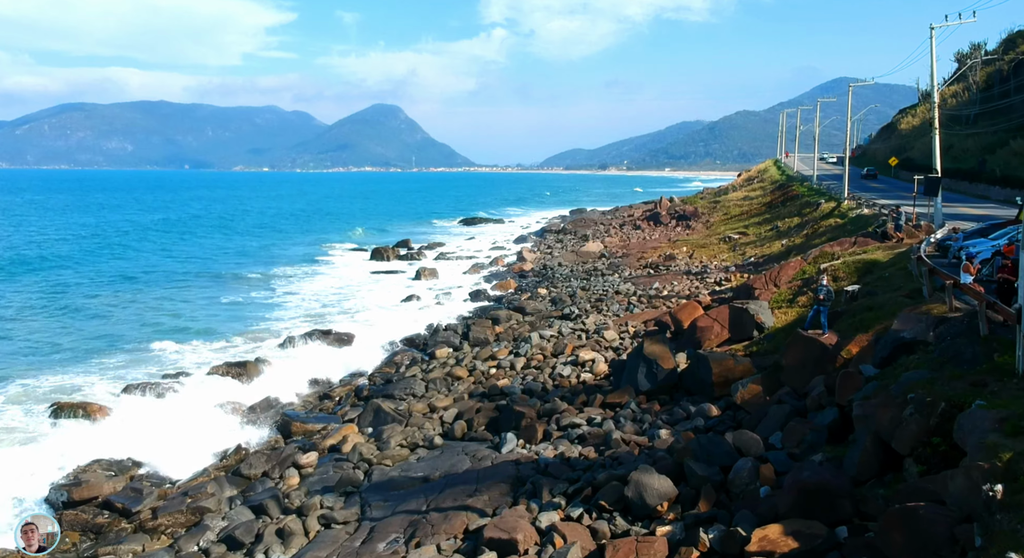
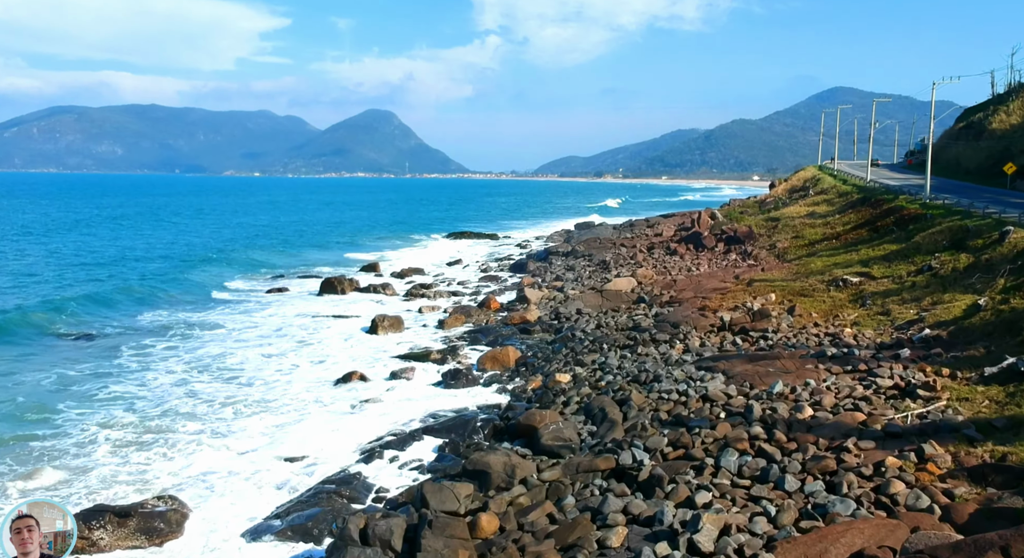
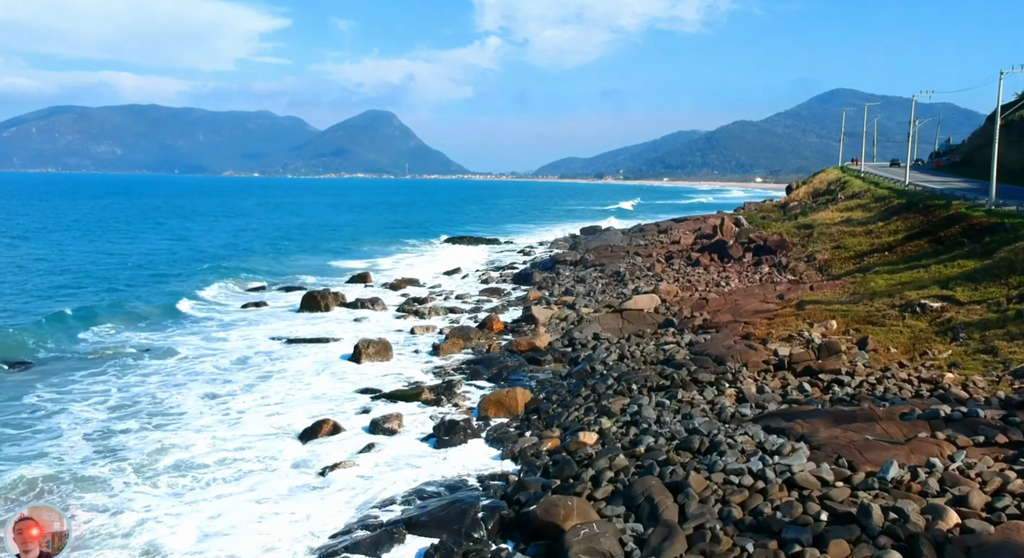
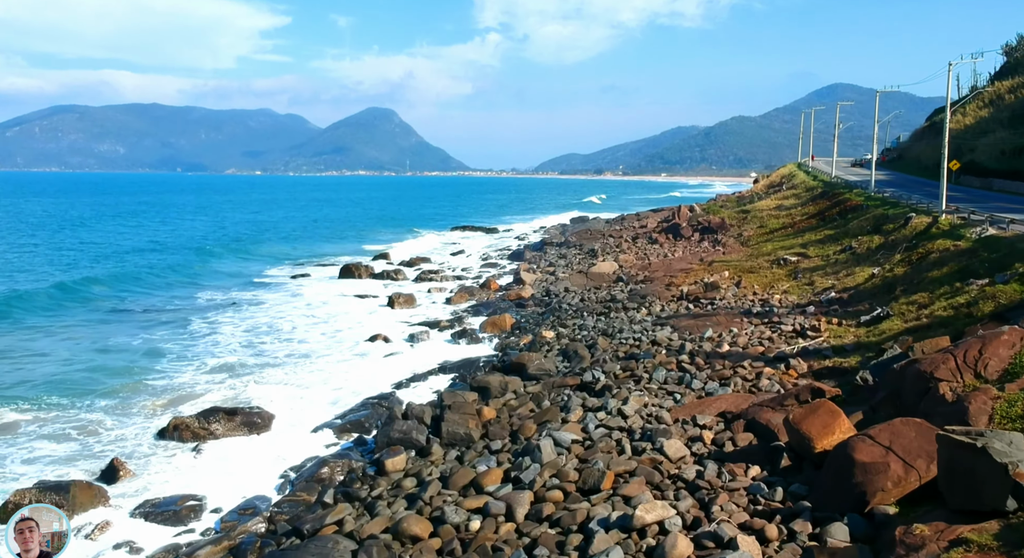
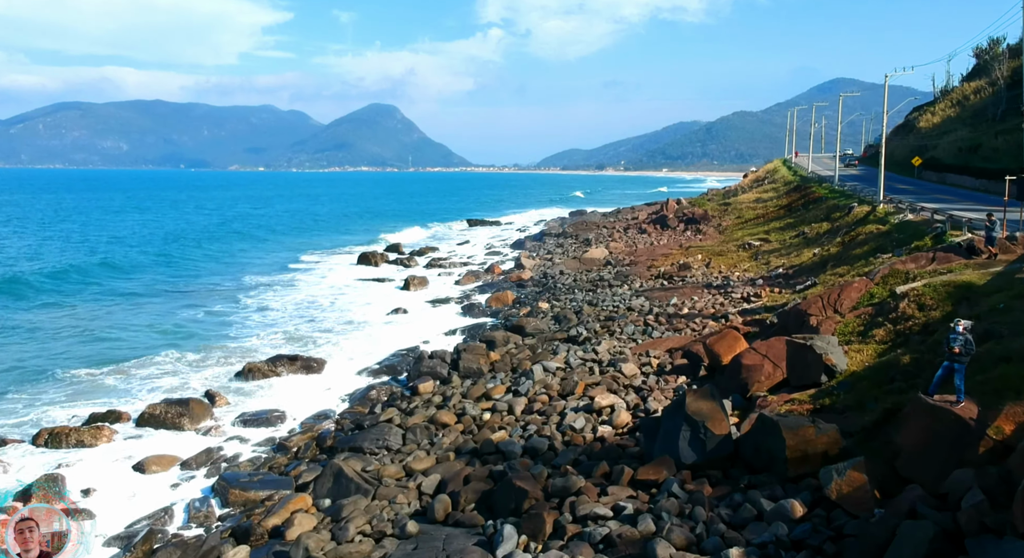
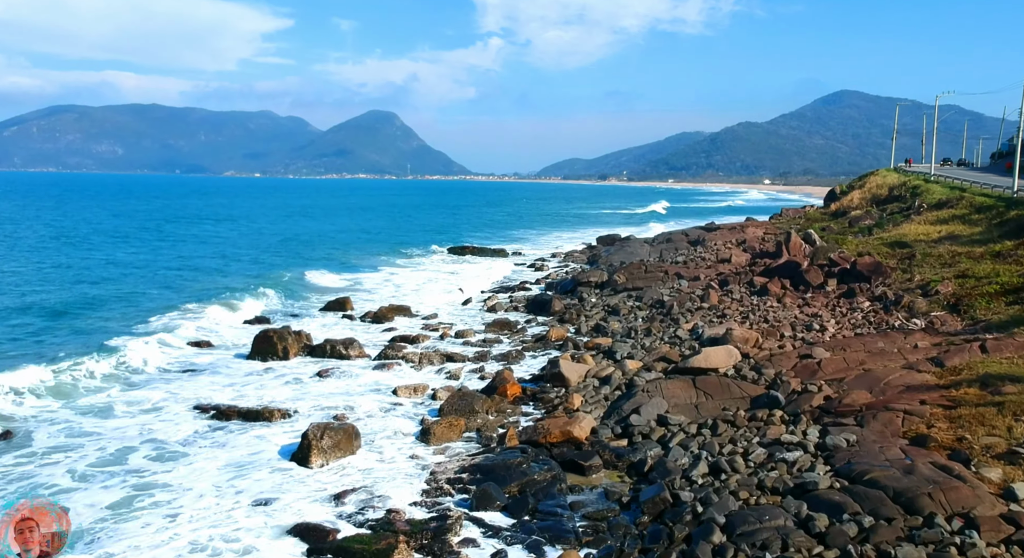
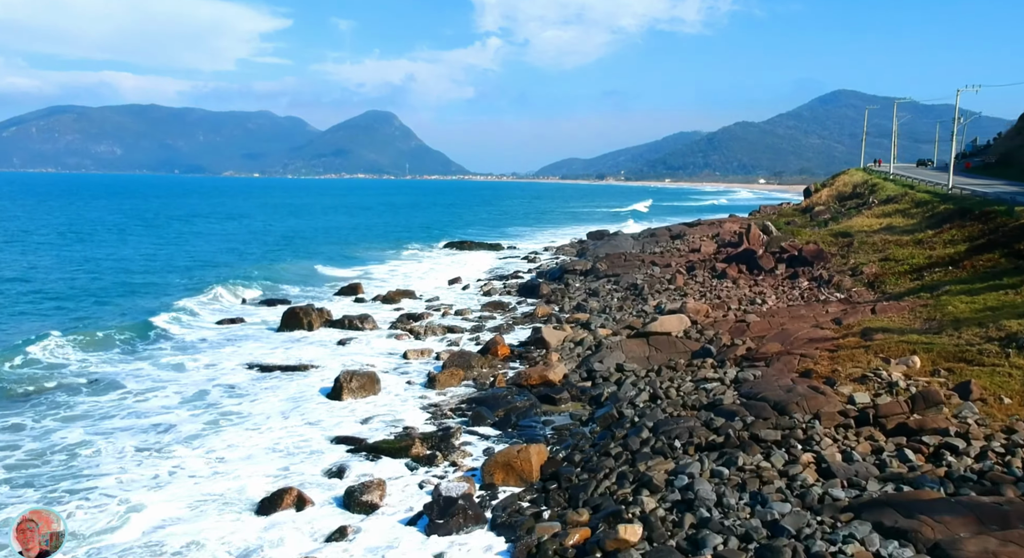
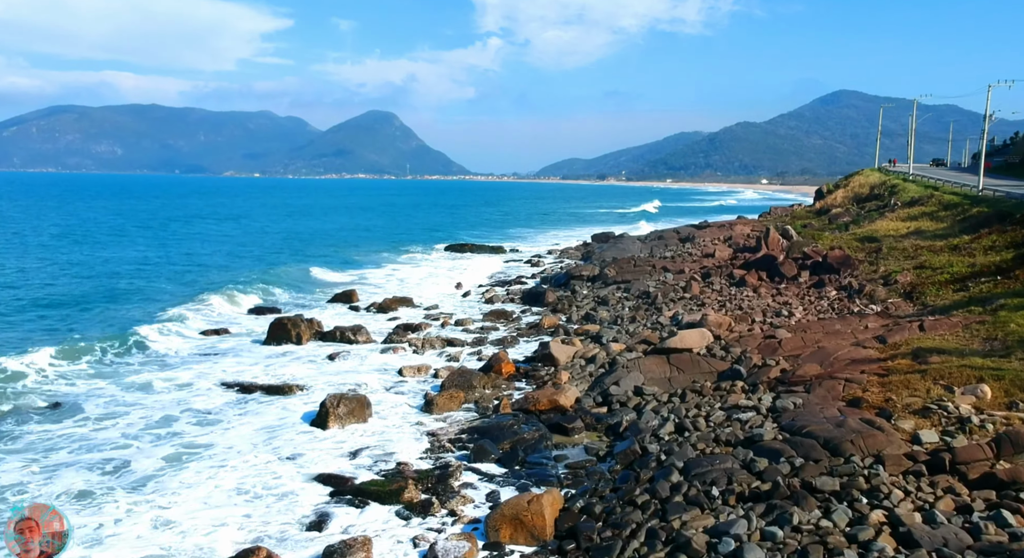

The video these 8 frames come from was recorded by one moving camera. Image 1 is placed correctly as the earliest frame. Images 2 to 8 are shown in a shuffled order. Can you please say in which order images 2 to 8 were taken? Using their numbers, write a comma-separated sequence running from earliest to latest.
5, 4, 2, 3, 7, 8, 6
